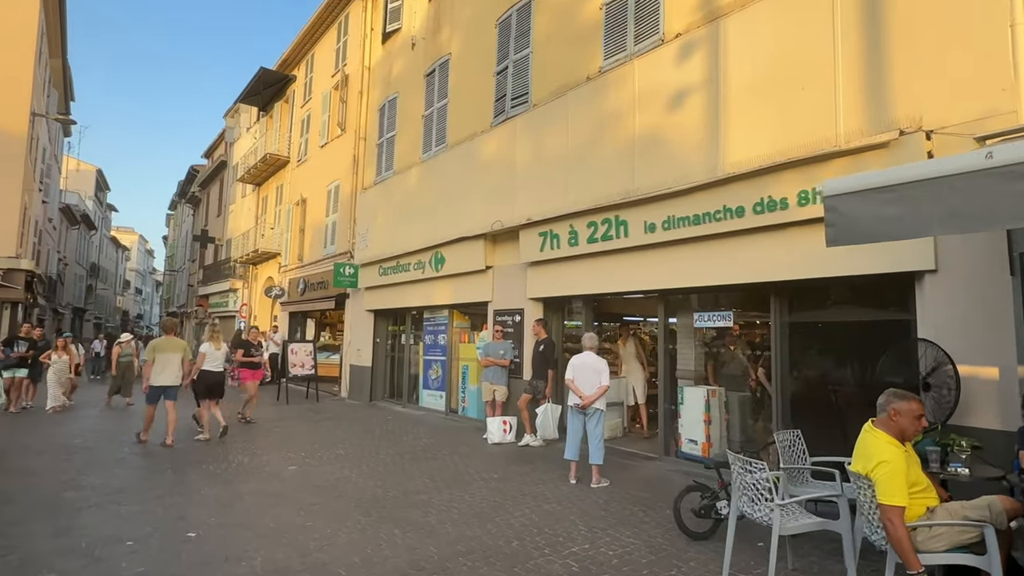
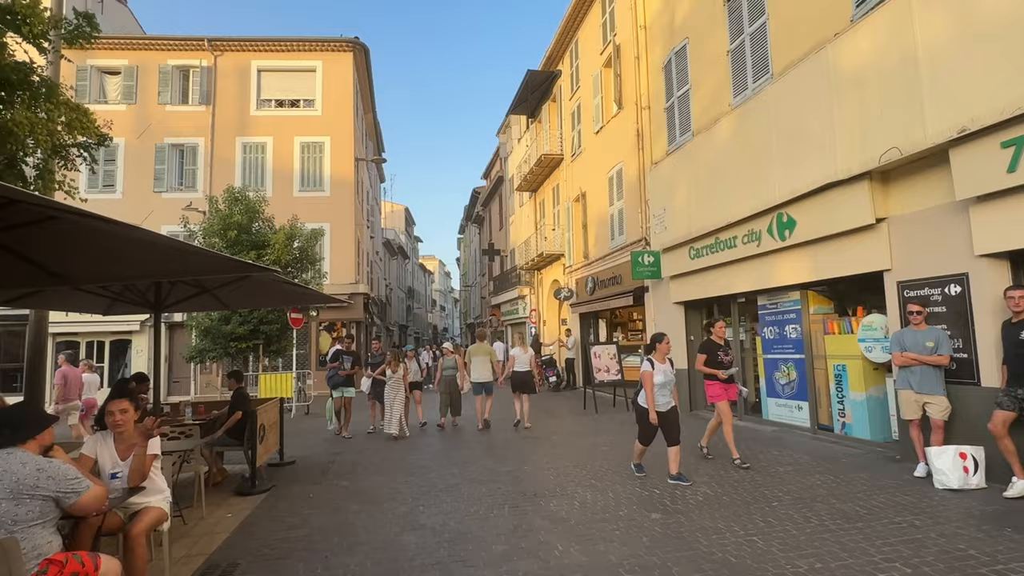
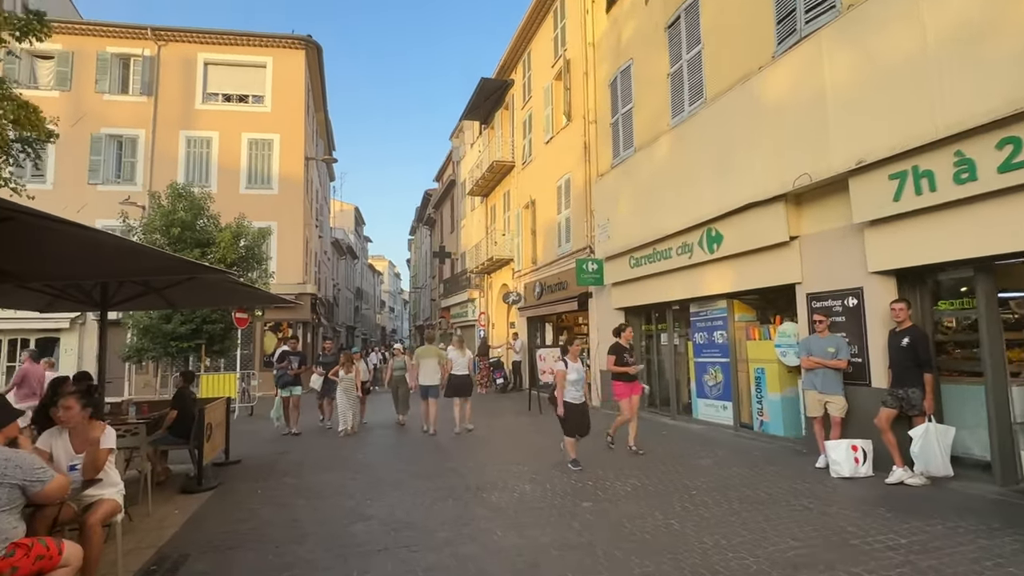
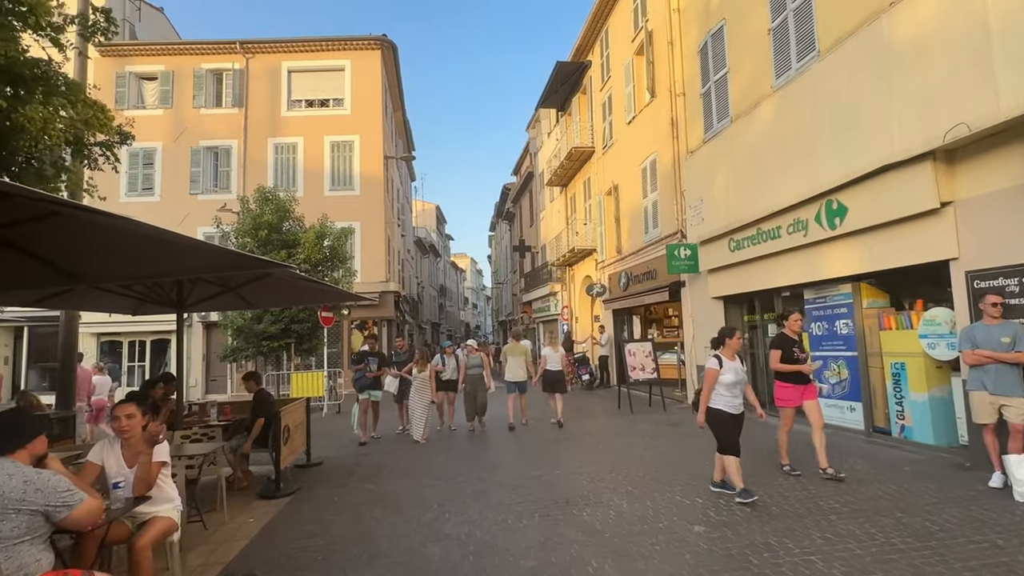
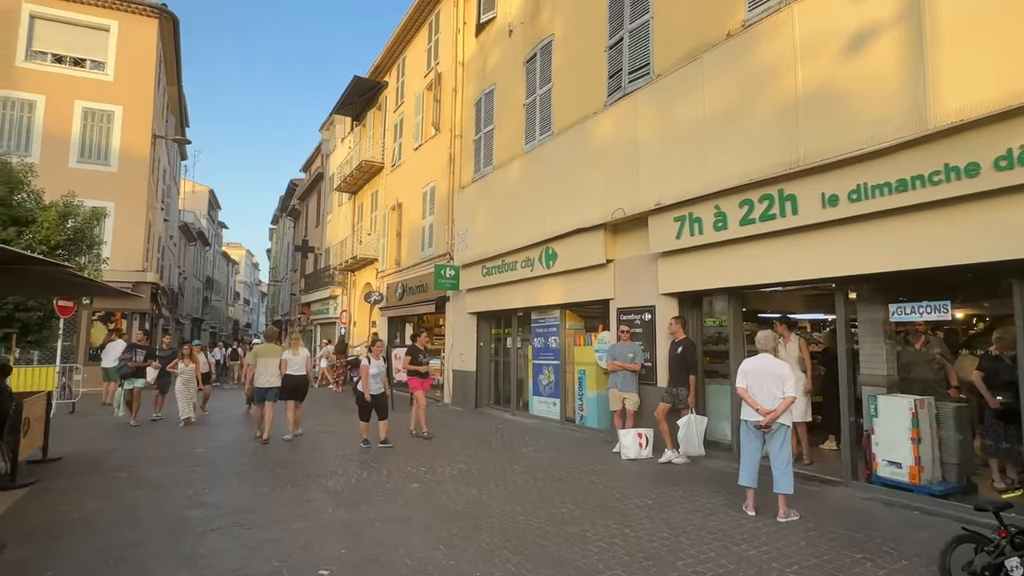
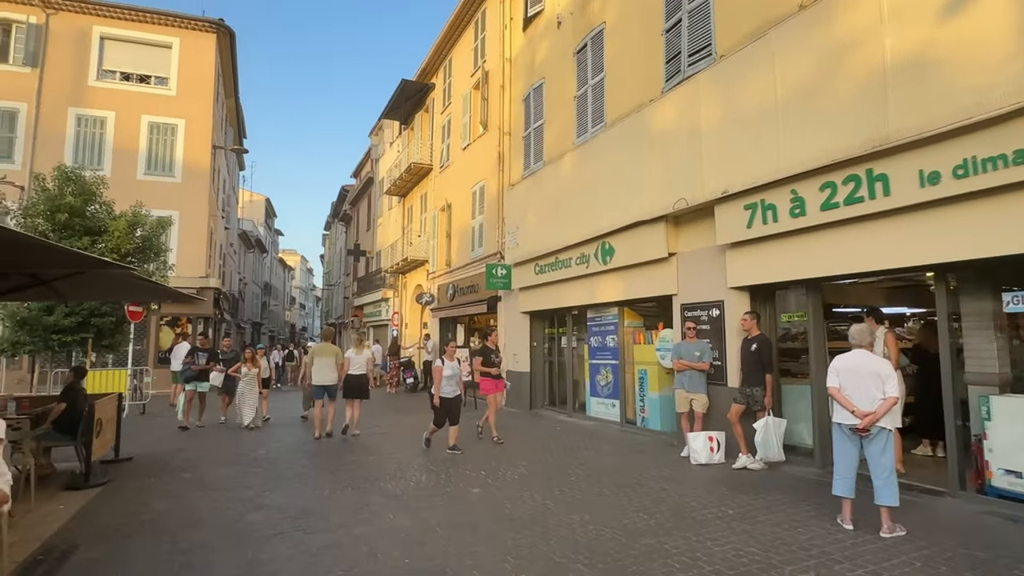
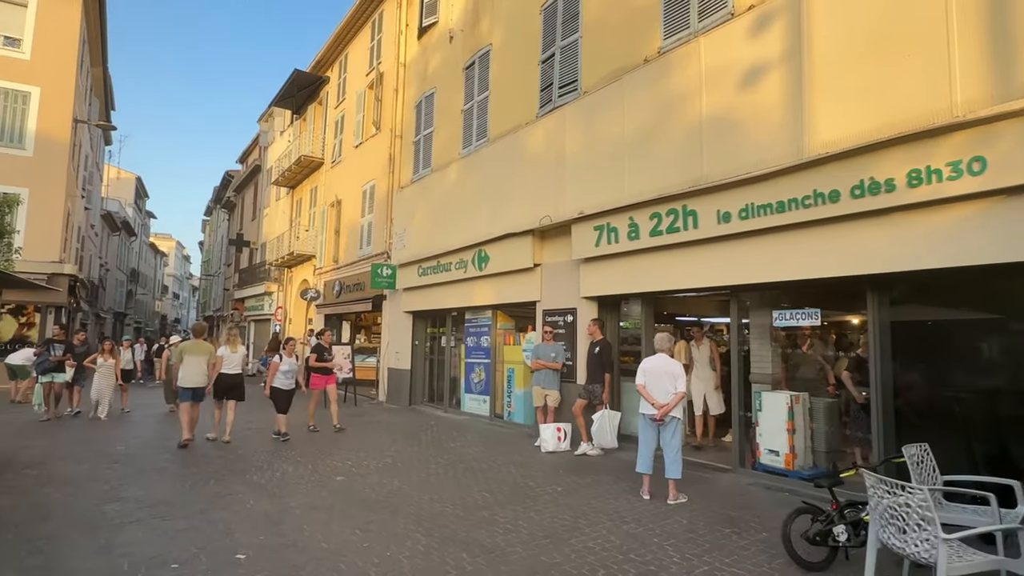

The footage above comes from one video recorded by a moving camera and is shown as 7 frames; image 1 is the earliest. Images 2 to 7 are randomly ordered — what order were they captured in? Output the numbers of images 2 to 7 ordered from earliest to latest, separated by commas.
7, 5, 6, 3, 2, 4
